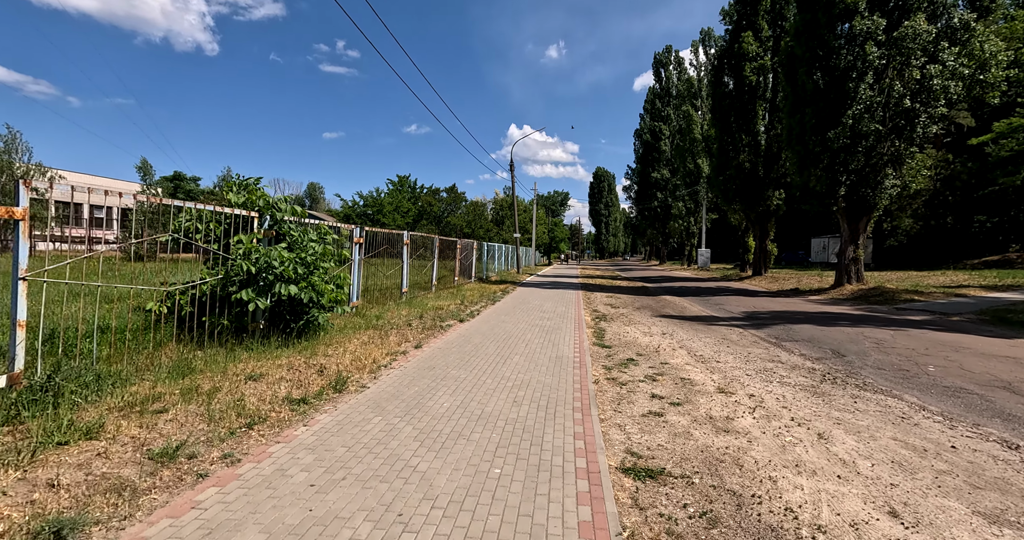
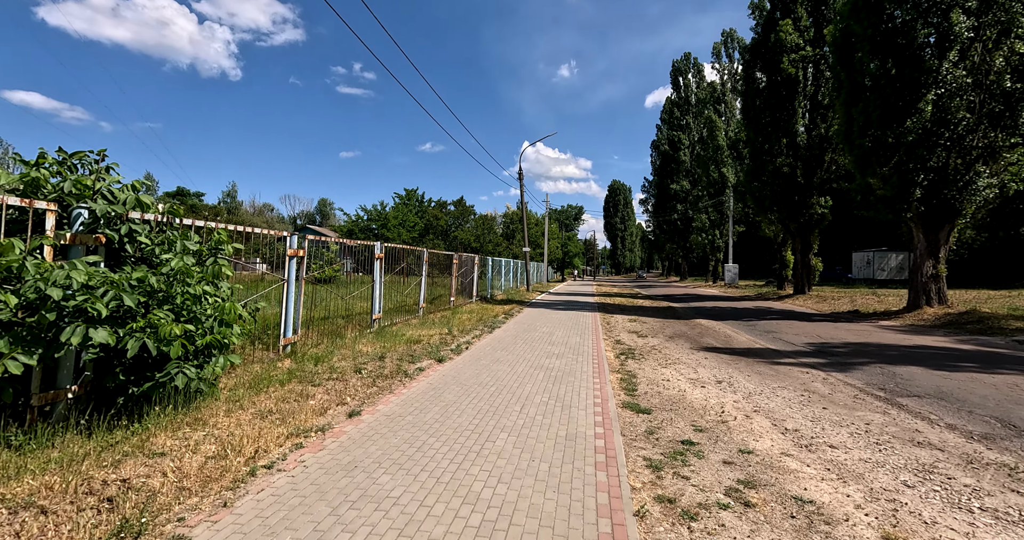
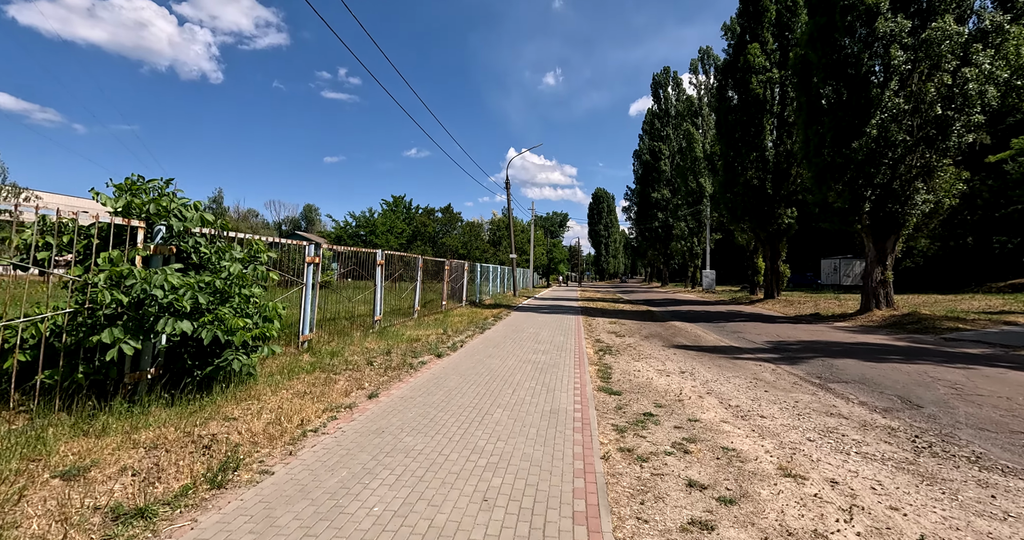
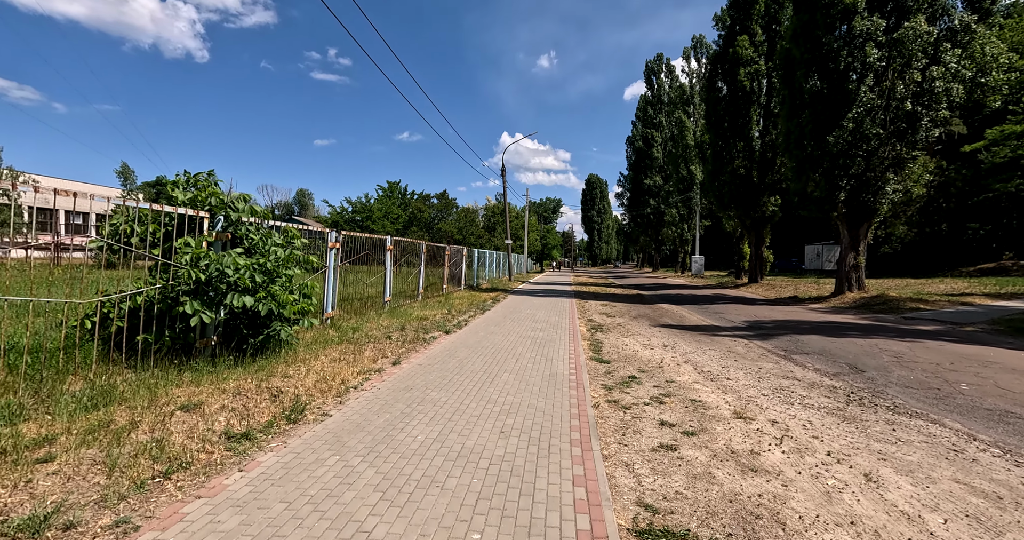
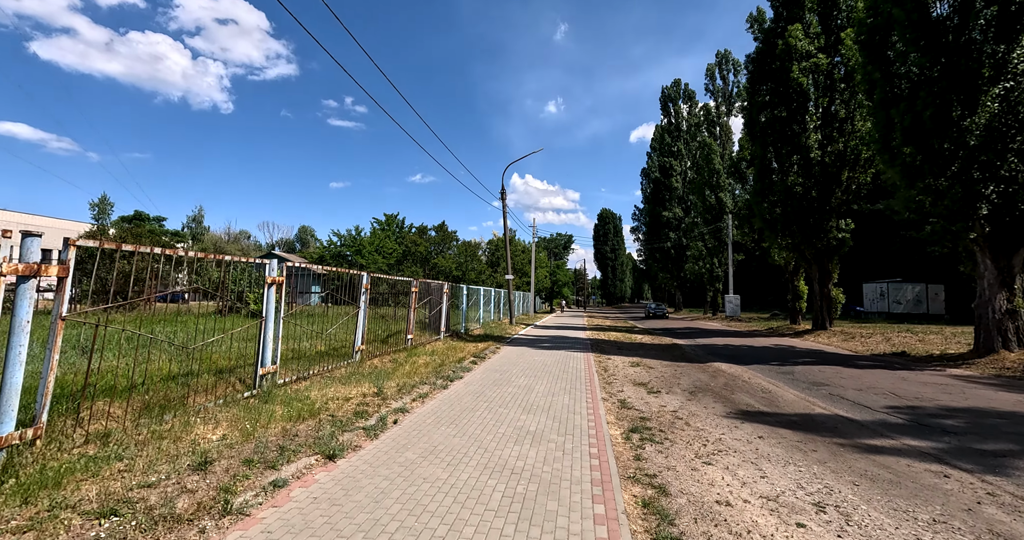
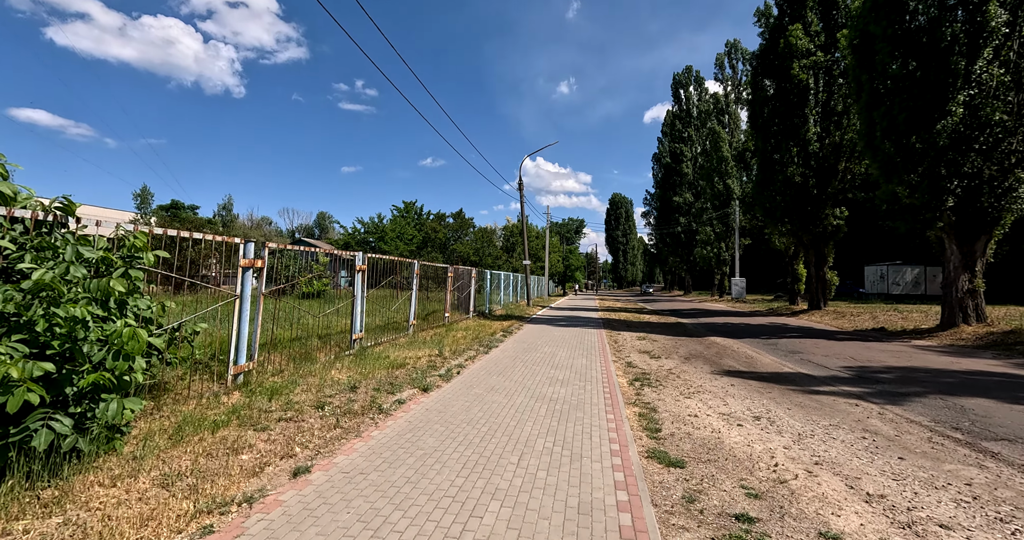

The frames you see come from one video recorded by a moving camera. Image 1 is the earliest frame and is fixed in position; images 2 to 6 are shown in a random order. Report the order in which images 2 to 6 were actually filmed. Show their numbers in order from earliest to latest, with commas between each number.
4, 3, 2, 6, 5
